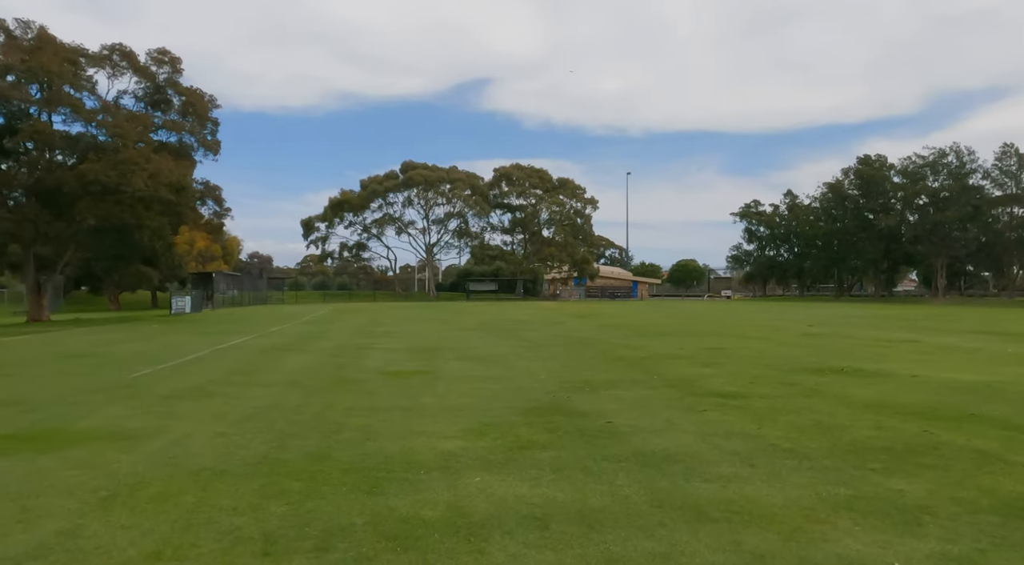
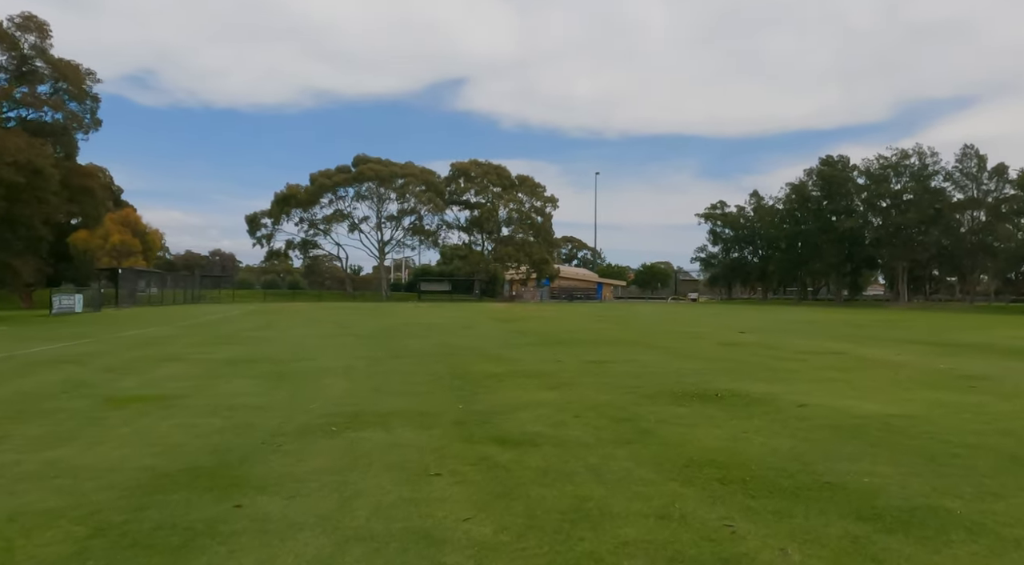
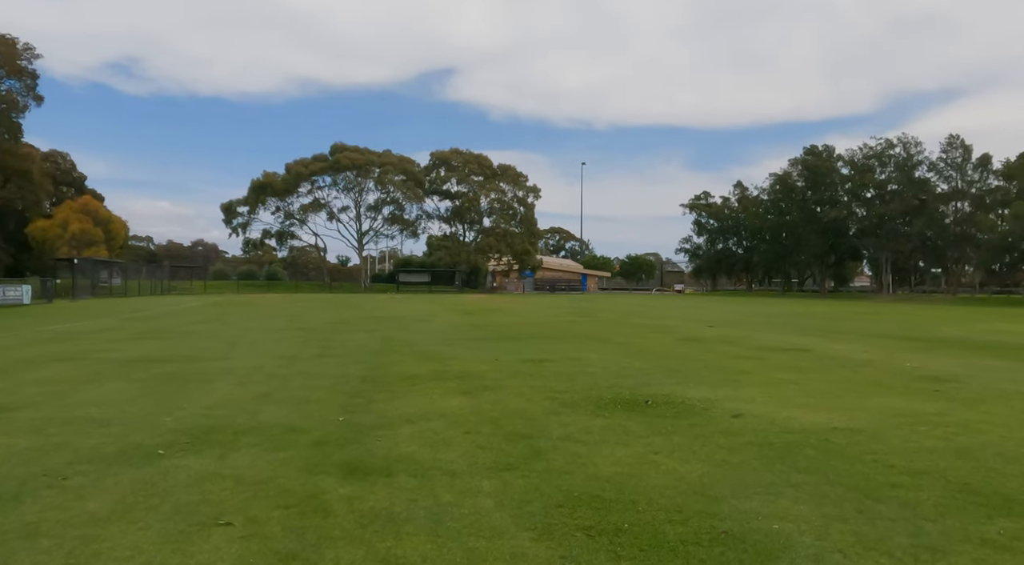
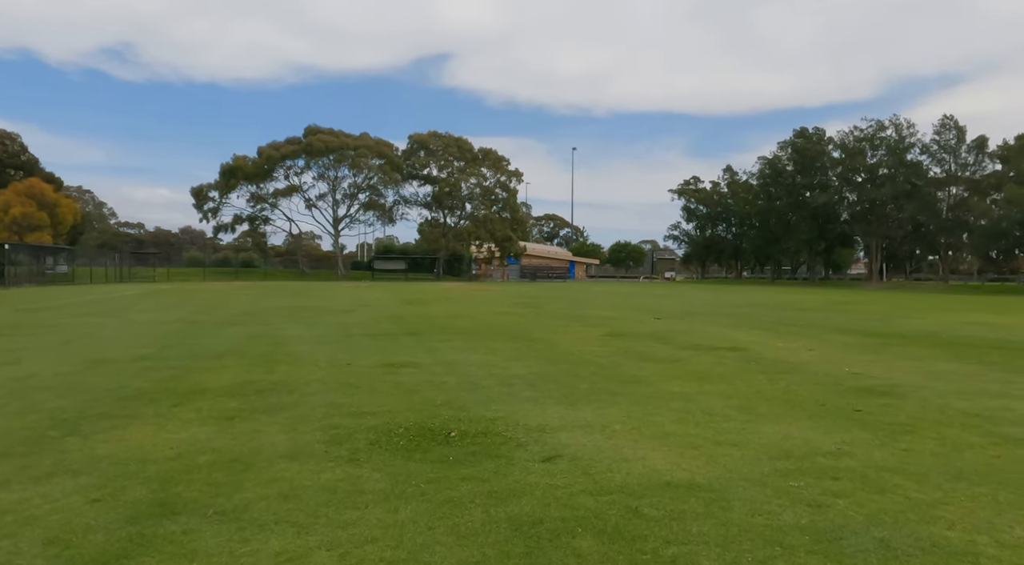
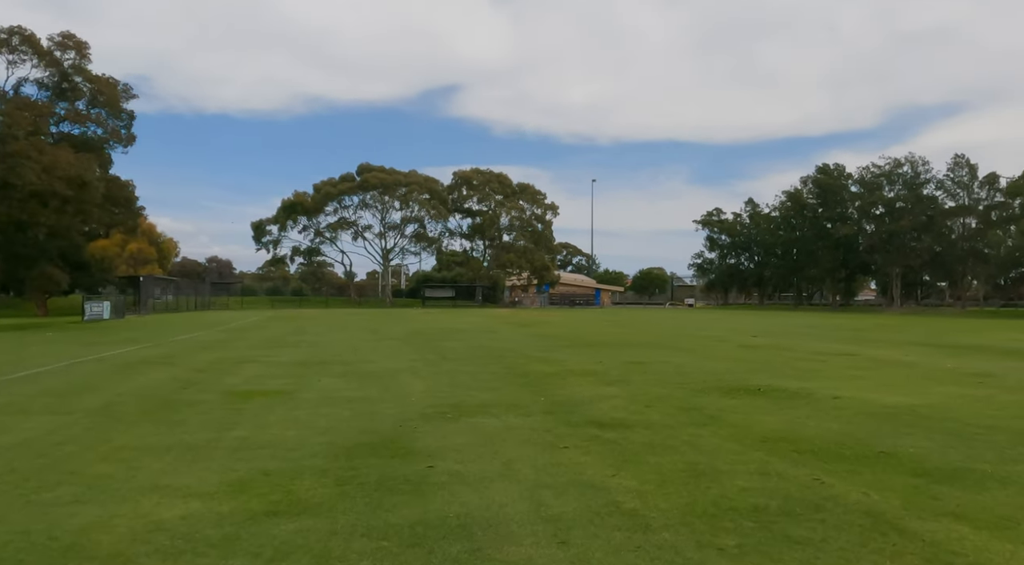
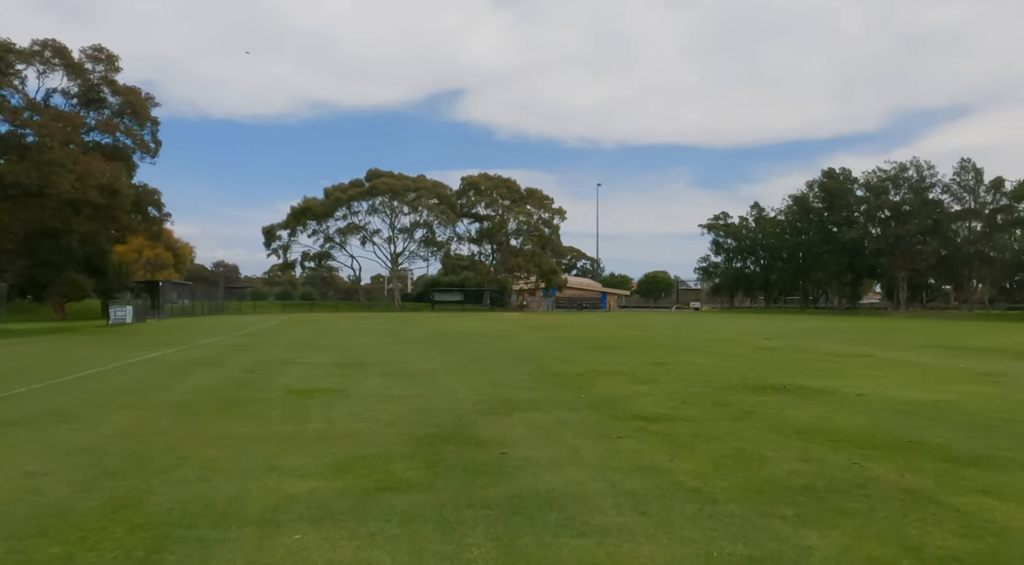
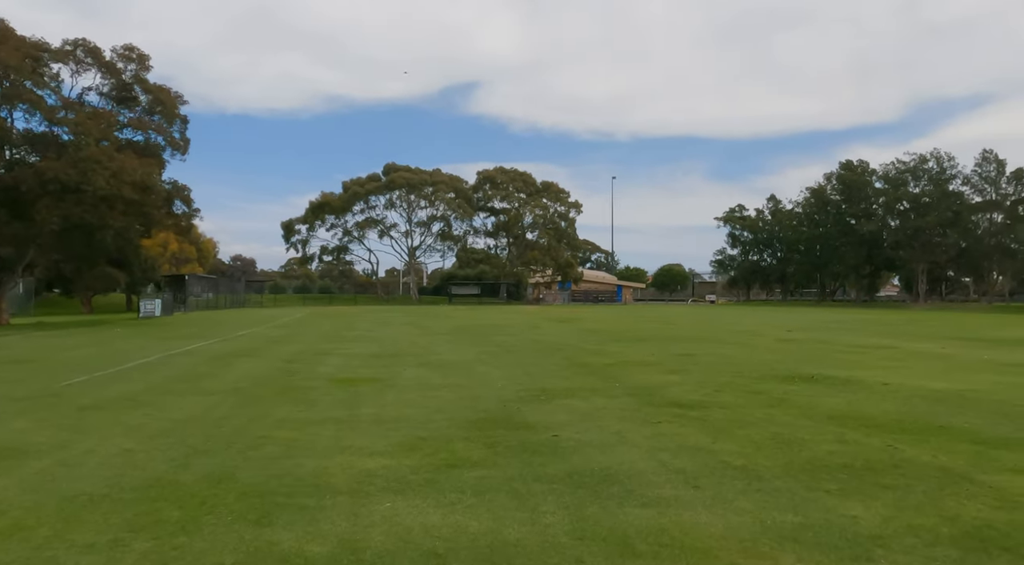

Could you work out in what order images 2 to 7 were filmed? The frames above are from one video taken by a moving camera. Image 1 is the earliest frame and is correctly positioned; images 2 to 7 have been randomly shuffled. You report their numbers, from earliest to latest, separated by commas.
7, 6, 5, 2, 3, 4
